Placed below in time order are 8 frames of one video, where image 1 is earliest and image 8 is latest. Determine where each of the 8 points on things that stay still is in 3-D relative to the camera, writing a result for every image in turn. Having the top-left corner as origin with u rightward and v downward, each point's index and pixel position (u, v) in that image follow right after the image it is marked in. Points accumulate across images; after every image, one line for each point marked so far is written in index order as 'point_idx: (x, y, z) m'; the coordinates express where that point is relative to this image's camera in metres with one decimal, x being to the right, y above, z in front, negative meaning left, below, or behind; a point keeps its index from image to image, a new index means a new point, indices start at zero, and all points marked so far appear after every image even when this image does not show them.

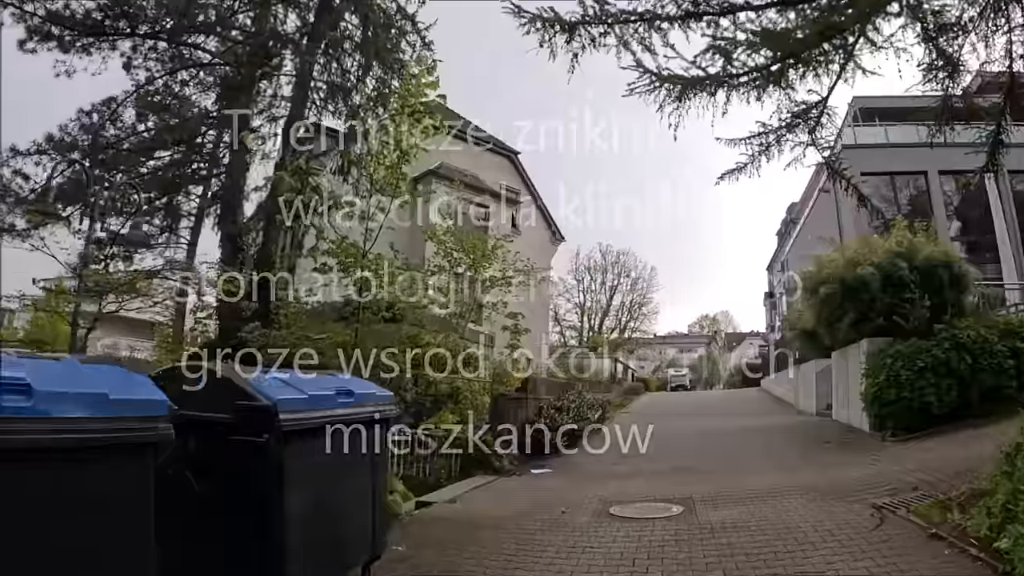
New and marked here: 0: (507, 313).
0: (-0.1, -0.4, +9.9) m
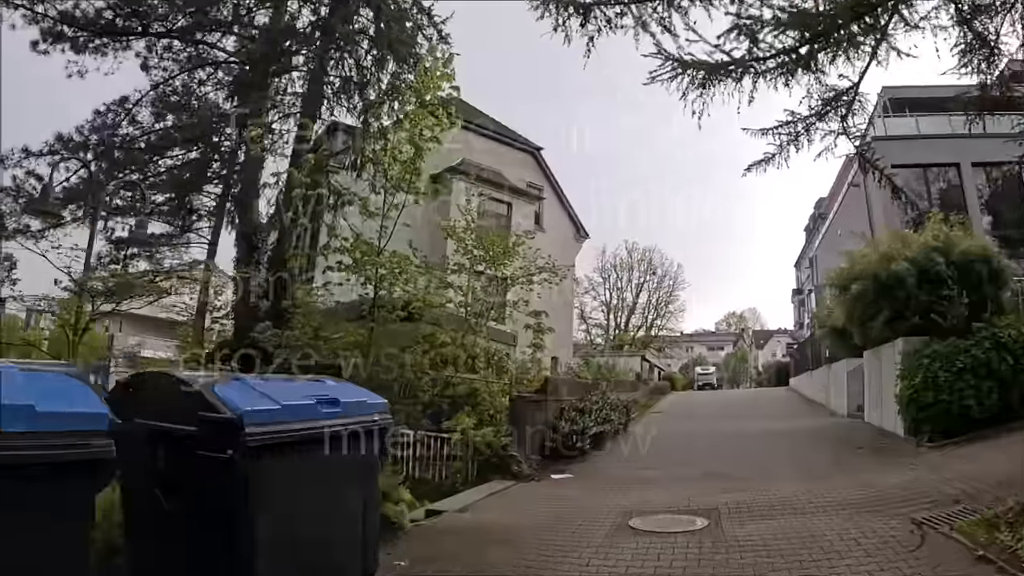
0: (+0.2, -0.3, +9.7) m
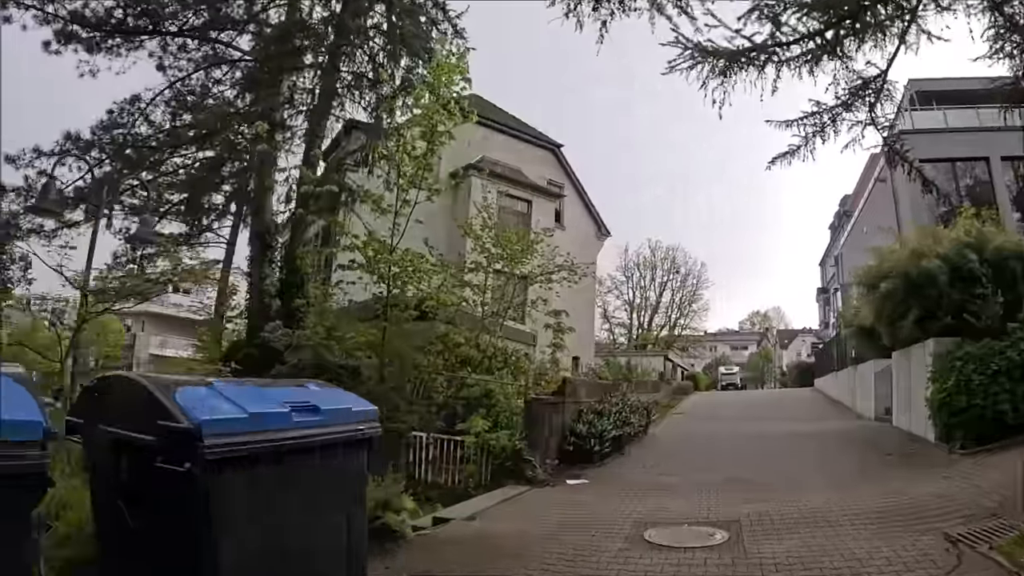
0: (+0.4, -0.3, +9.5) m
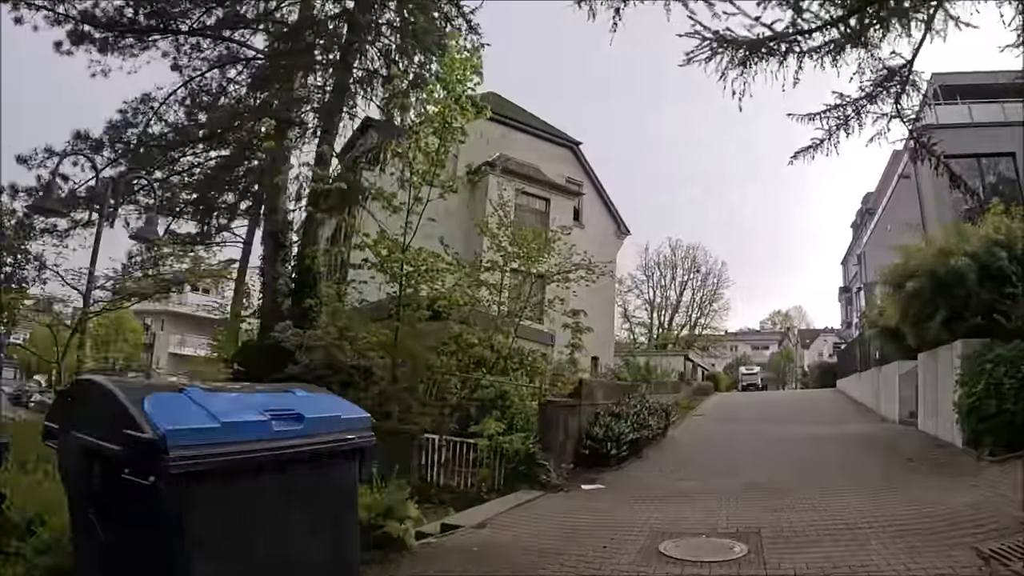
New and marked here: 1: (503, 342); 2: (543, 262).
0: (+0.6, -0.3, +9.3) m
1: (-0.1, -0.6, +8.3) m
2: (+0.4, +0.3, +9.1) m
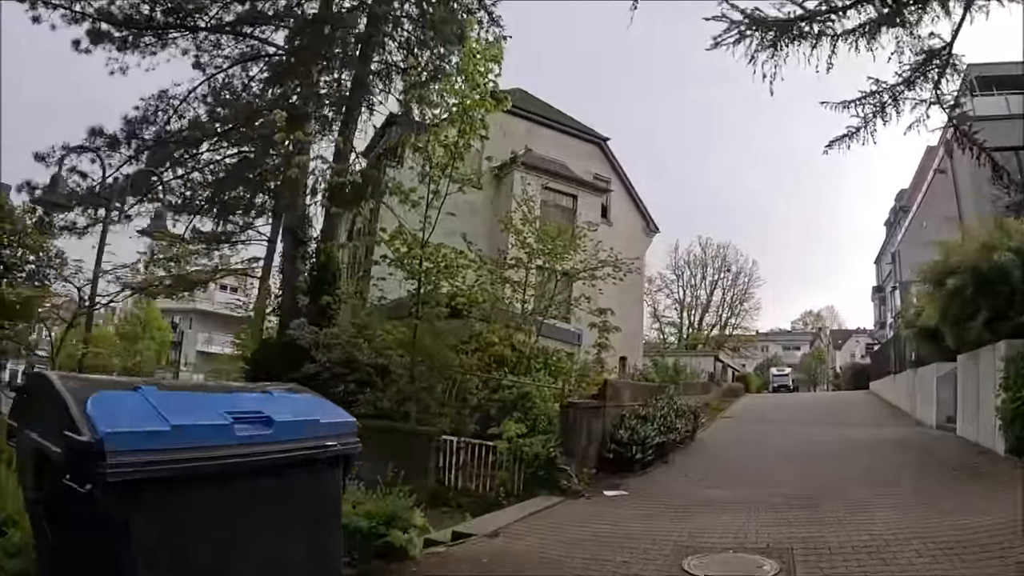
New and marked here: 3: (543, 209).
0: (+0.9, -0.3, +9.1) m
1: (+0.1, -0.6, +8.1) m
2: (+0.7, +0.3, +8.8) m
3: (+0.4, +1.1, +10.2) m
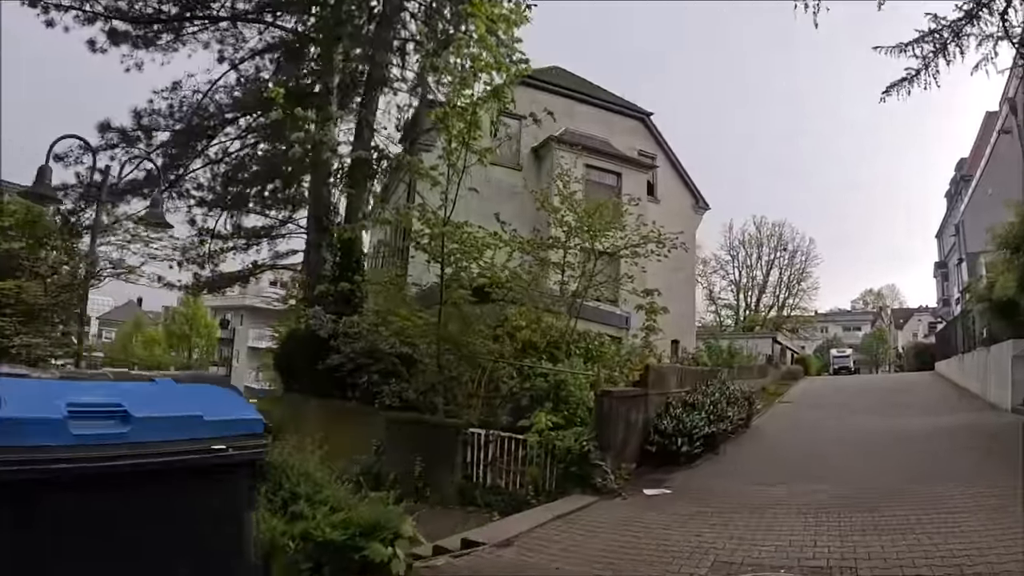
0: (+1.4, 0.0, +8.5) m
1: (+0.5, -0.4, +7.6) m
2: (+1.1, +0.6, +8.3) m
3: (+0.9, +1.4, +9.7) m
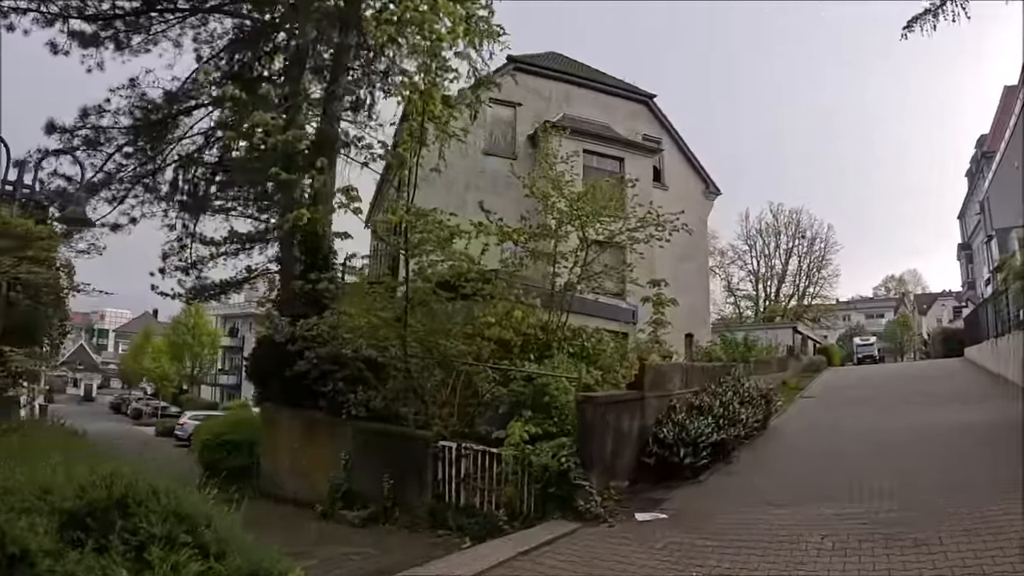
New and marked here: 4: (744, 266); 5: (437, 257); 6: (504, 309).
0: (+1.3, +0.1, +7.7) m
1: (+0.4, -0.3, +6.9) m
2: (+1.0, +0.7, +7.5) m
3: (+0.8, +1.5, +8.9) m
4: (+2.2, +0.2, +6.7) m
5: (-0.6, +0.2, +6.1) m
6: (-0.2, -0.2, +6.3) m
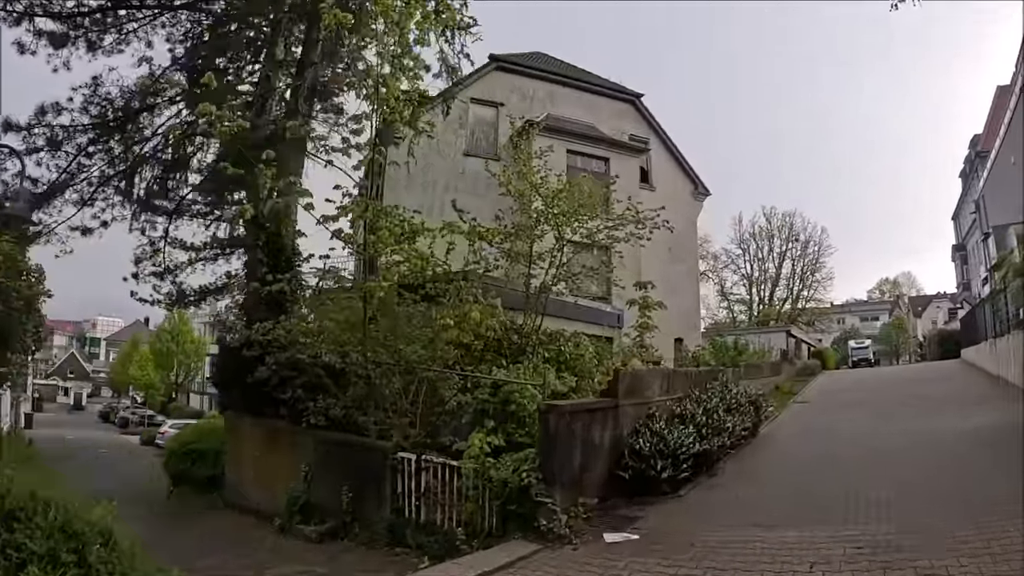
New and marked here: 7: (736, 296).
0: (+1.0, 0.0, +7.4) m
1: (+0.1, -0.3, +6.5) m
2: (+0.7, +0.7, +7.2) m
3: (+0.5, +1.4, +8.6) m
4: (+1.9, +0.2, +6.3) m
5: (-0.9, +0.2, +5.7) m
6: (-0.4, -0.2, +5.9) m
7: (+2.1, -0.1, +6.6) m
